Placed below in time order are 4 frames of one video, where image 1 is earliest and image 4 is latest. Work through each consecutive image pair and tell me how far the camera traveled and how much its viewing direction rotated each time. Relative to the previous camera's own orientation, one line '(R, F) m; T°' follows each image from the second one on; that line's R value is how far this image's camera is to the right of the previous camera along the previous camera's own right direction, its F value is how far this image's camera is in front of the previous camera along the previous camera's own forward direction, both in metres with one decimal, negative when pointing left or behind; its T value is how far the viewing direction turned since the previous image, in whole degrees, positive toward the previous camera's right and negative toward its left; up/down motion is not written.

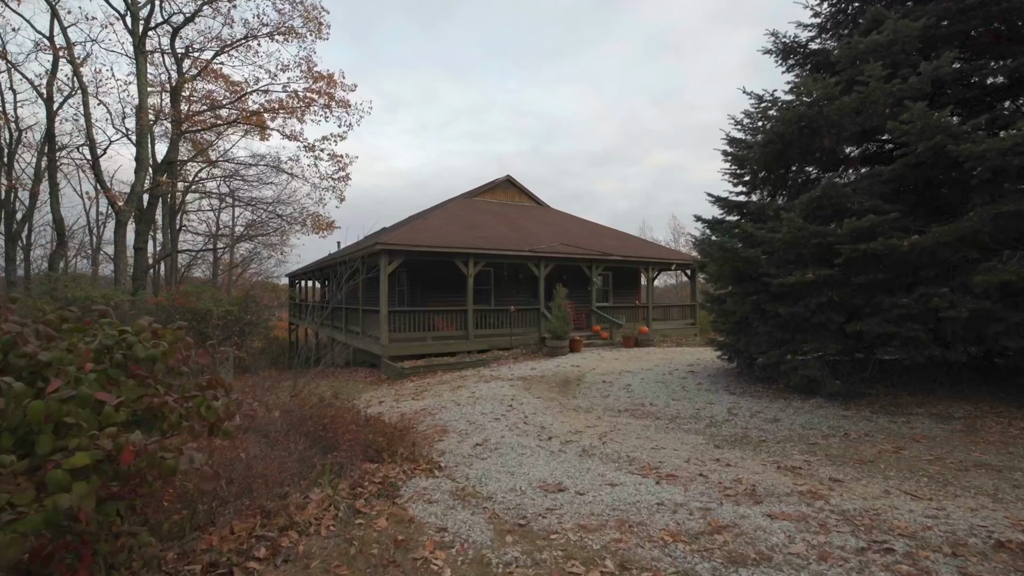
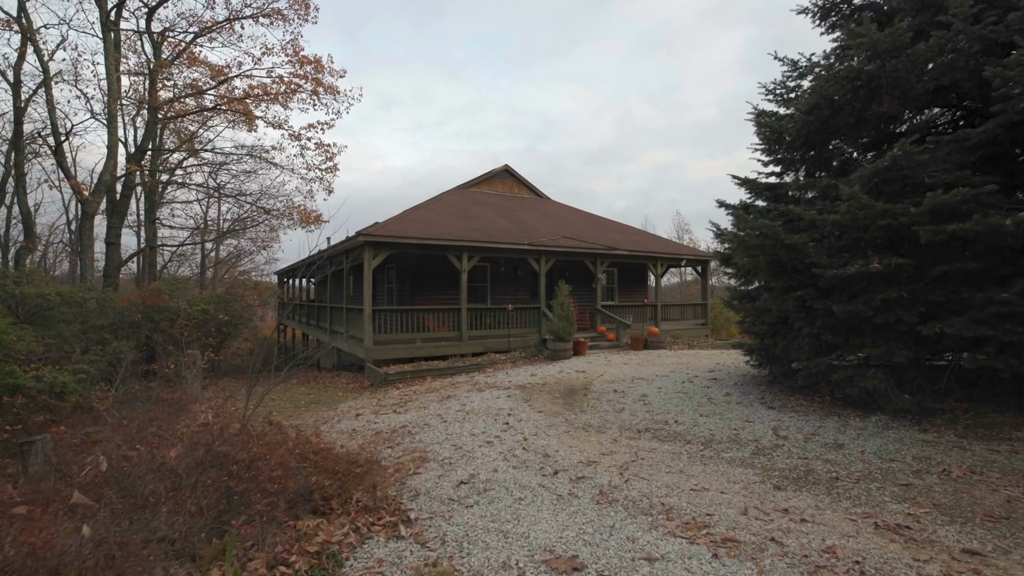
(+0.2, +1.3) m; 0°
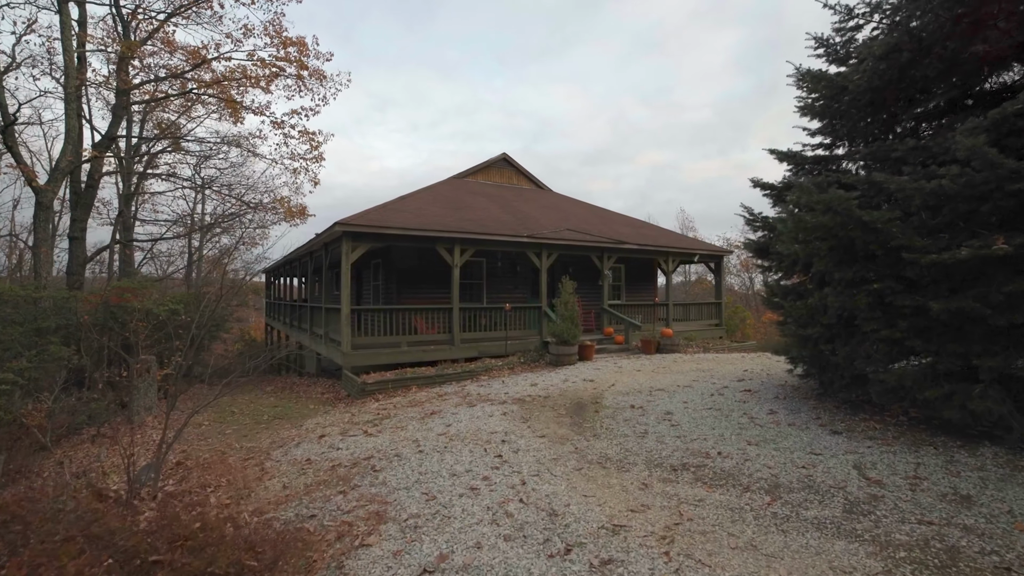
(+0.3, +1.5) m; 0°
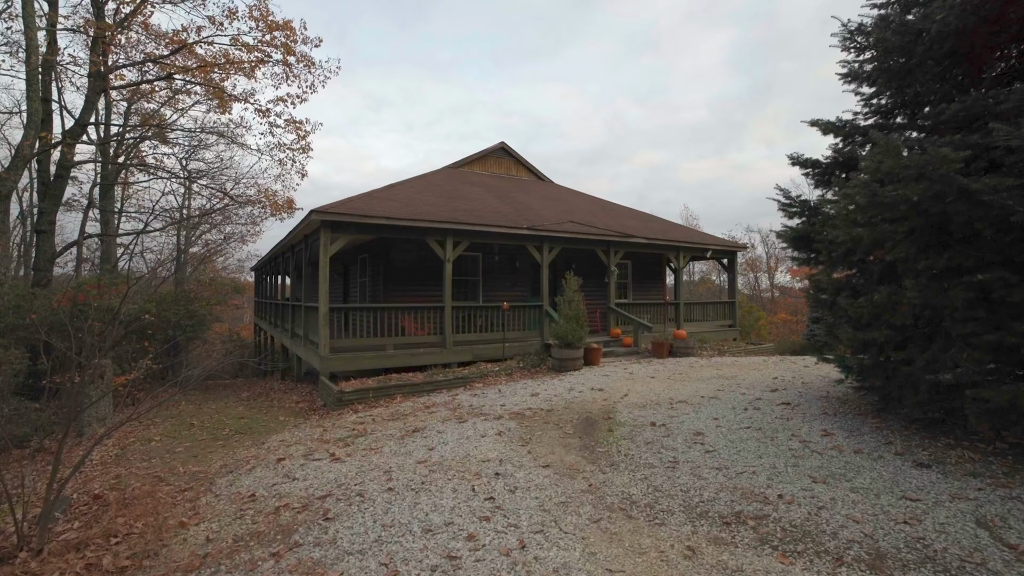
(+0.2, +1.2) m; 0°
